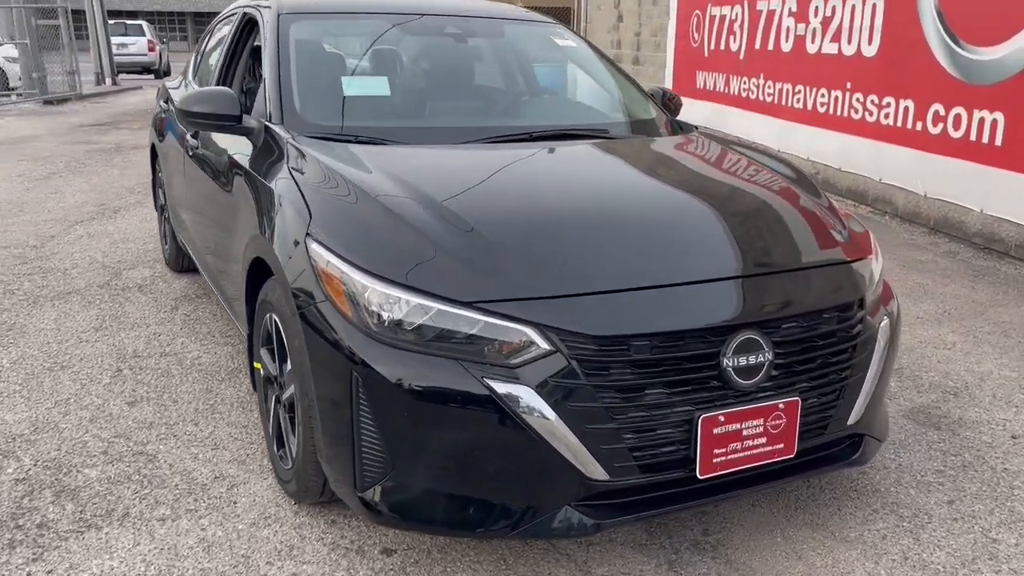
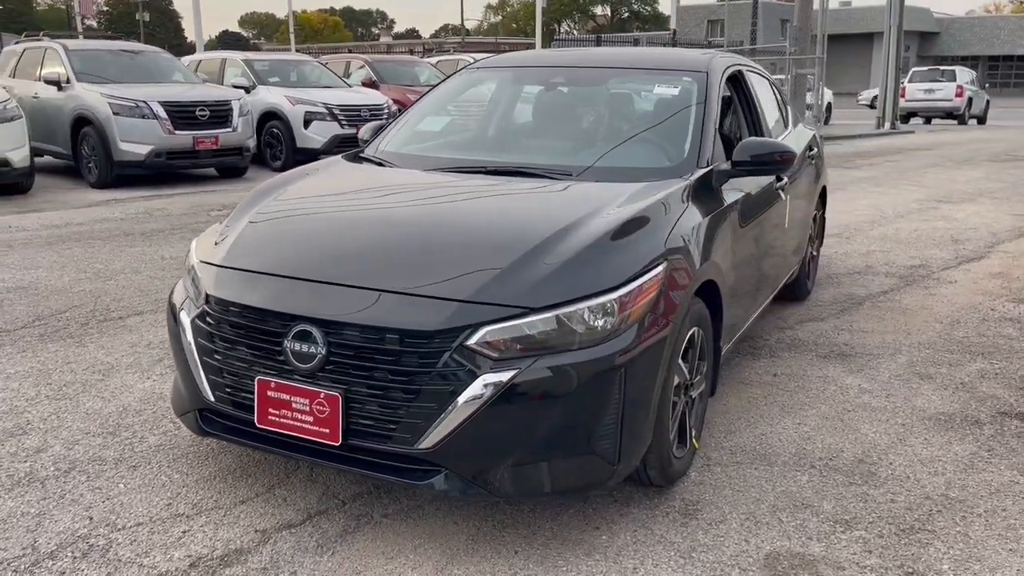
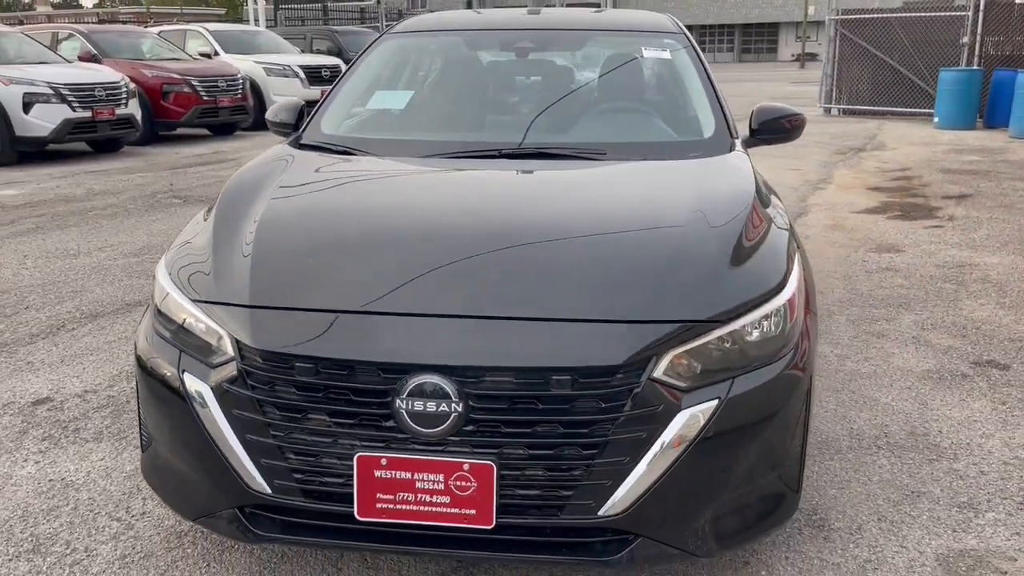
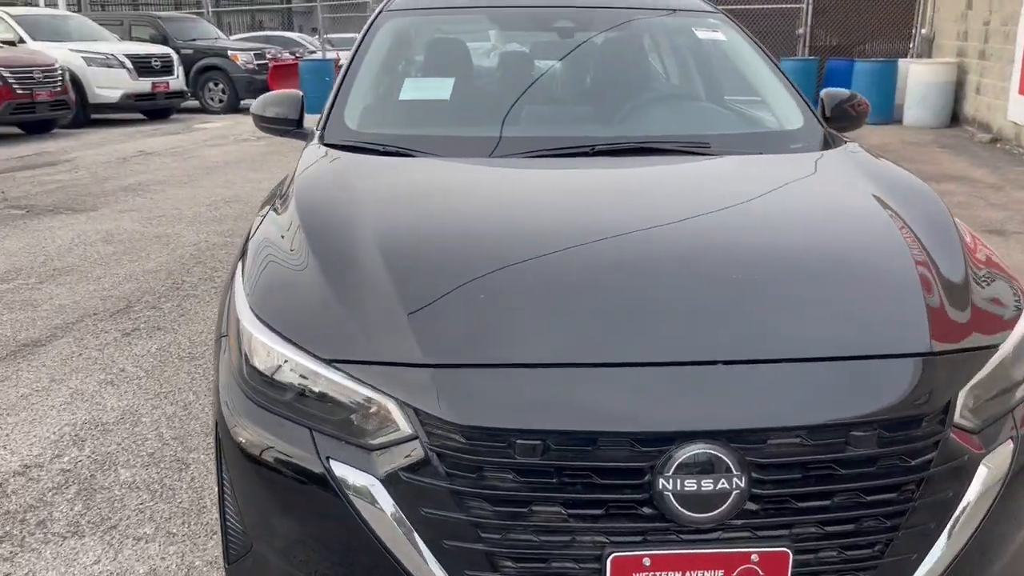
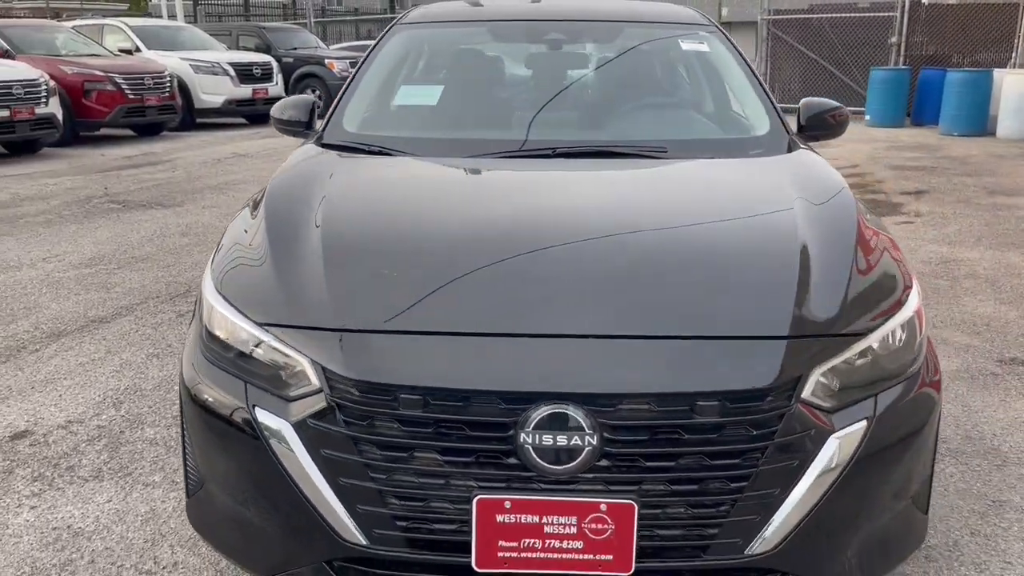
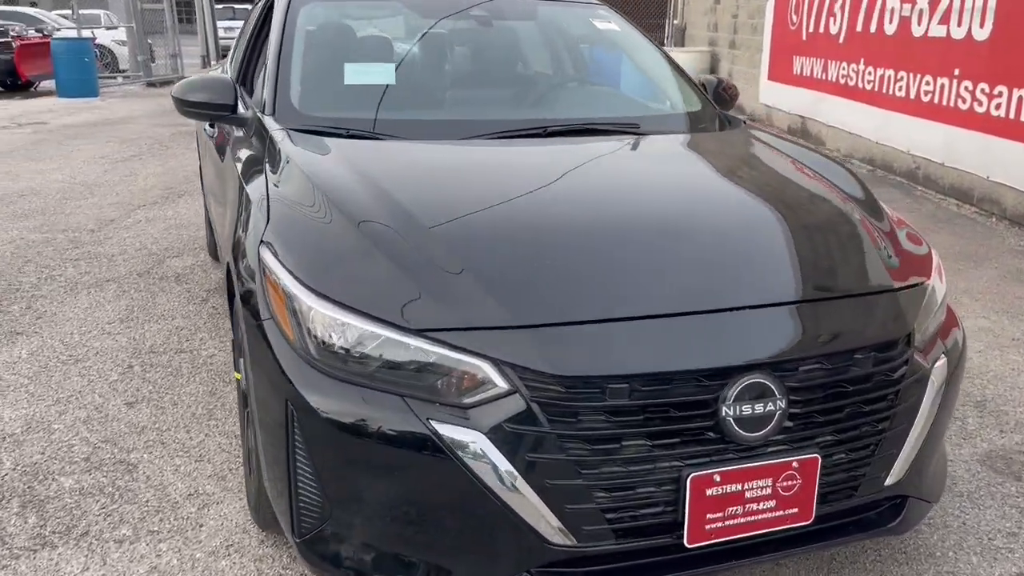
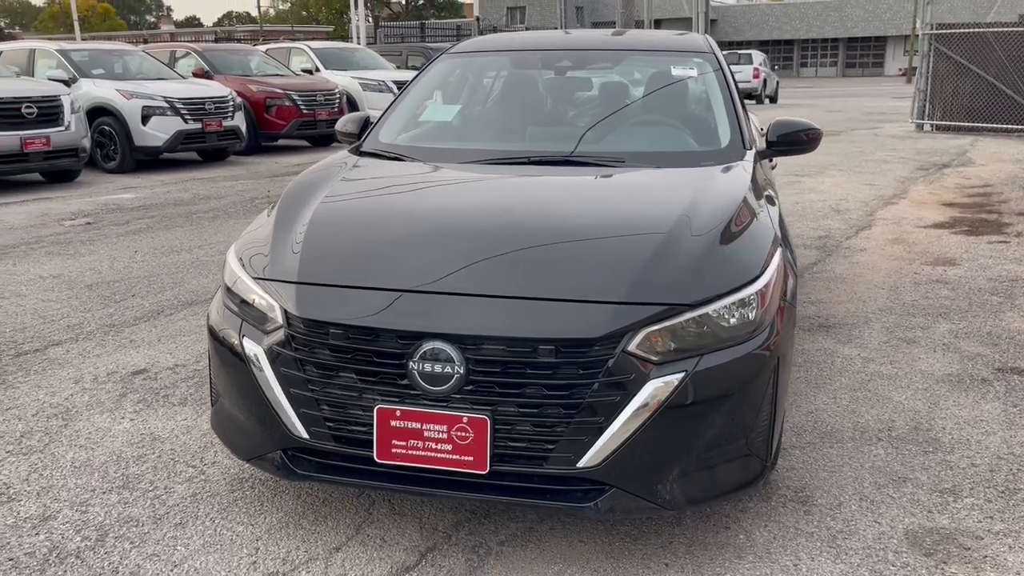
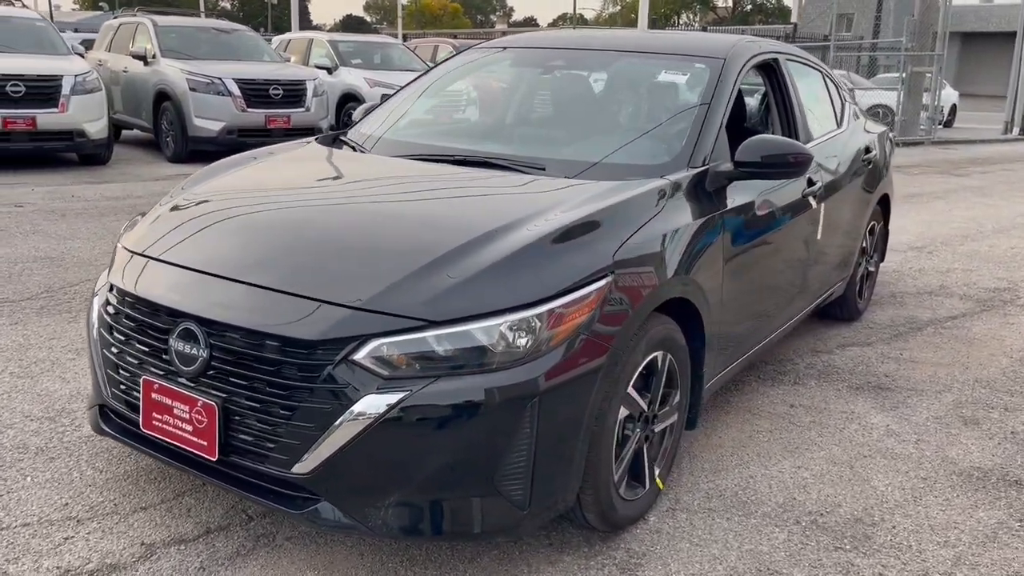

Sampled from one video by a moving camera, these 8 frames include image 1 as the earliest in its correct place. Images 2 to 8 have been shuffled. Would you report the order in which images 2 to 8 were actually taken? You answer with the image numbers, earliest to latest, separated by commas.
6, 4, 5, 3, 7, 2, 8
